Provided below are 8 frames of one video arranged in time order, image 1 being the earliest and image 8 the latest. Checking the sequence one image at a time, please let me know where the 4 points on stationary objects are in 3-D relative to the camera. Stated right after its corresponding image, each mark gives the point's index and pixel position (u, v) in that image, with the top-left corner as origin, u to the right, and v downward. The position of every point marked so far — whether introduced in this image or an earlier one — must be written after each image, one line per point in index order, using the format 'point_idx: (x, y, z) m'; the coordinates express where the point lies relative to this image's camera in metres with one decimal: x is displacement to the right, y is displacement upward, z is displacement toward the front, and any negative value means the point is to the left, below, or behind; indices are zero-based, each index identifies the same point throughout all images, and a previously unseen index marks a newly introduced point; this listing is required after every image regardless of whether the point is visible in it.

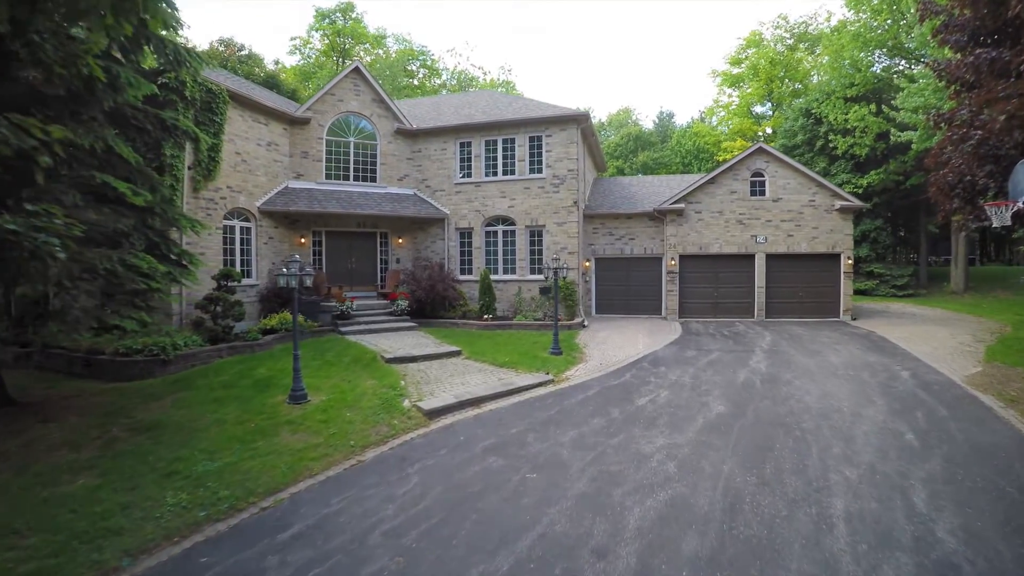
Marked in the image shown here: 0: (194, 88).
0: (-8.3, +5.2, +14.2) m
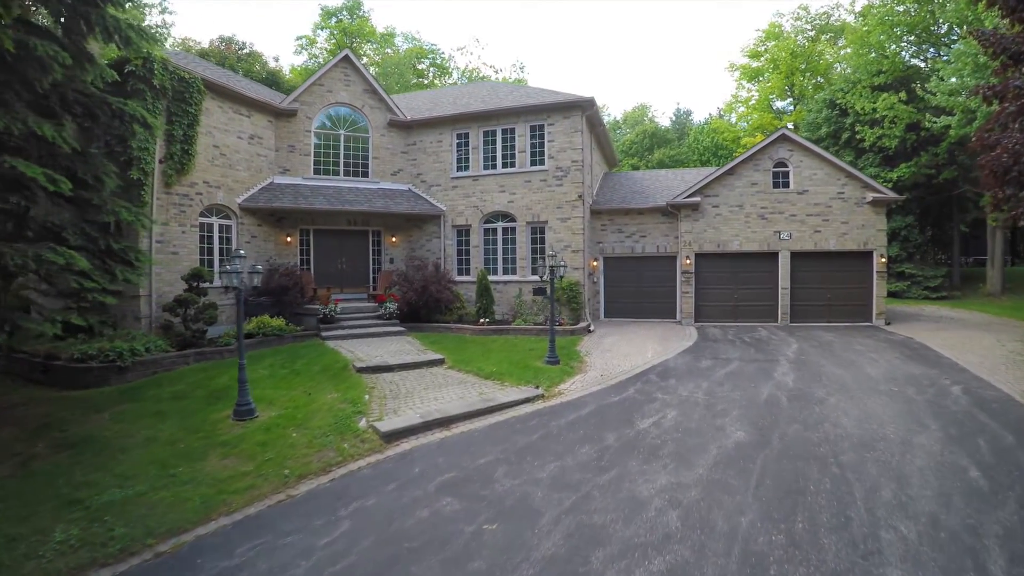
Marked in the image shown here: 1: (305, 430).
0: (-8.5, +5.1, +13.1) m
1: (-3.1, -2.1, +8.1) m
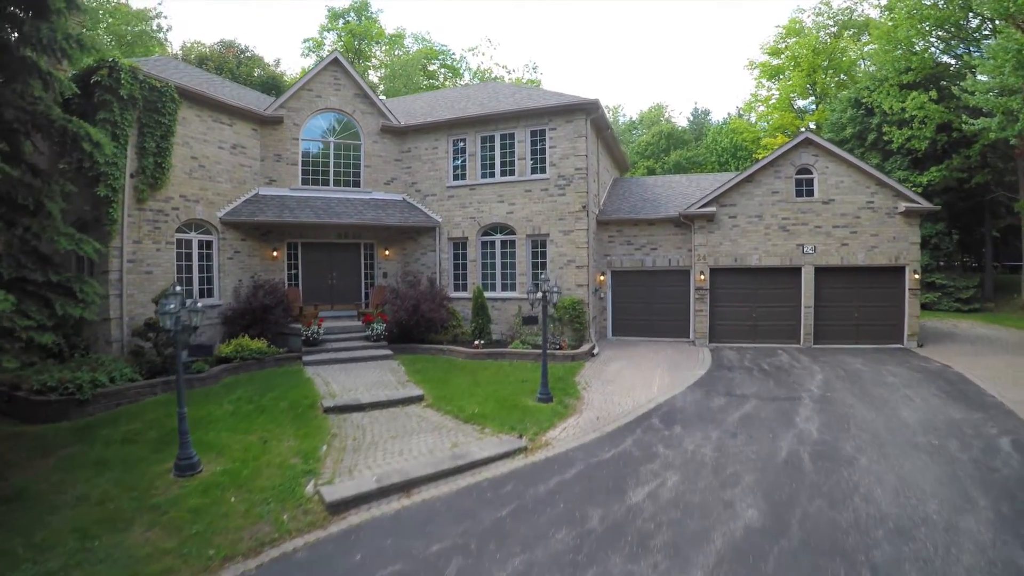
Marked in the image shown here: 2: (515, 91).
0: (-8.6, +4.6, +12.3) m
1: (-3.4, -2.6, +7.1) m
2: (+0.1, +6.8, +18.6) m
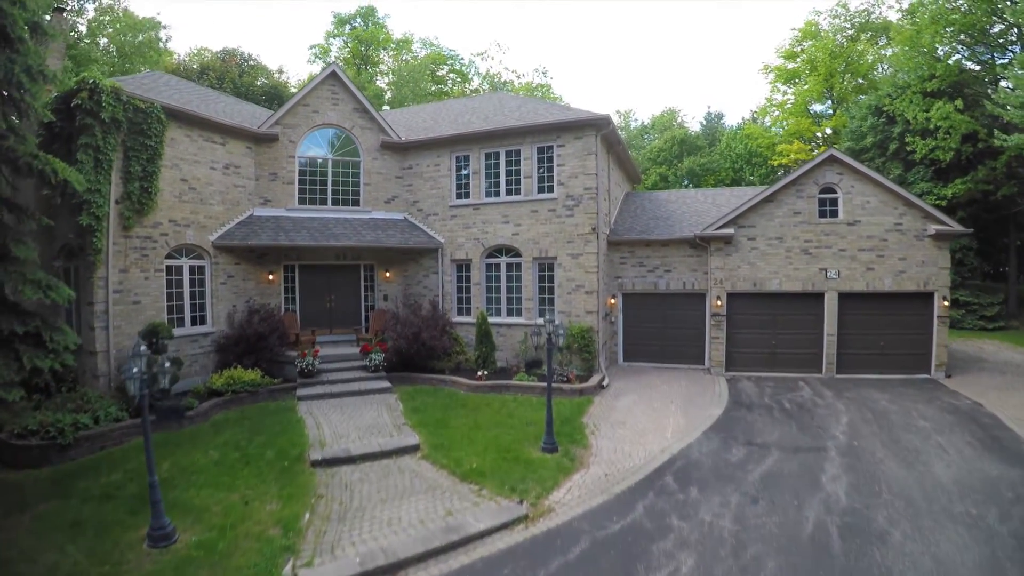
0: (-8.5, +3.9, +11.7) m
1: (-3.4, -3.3, +6.4) m
2: (+0.3, +6.1, +17.9) m
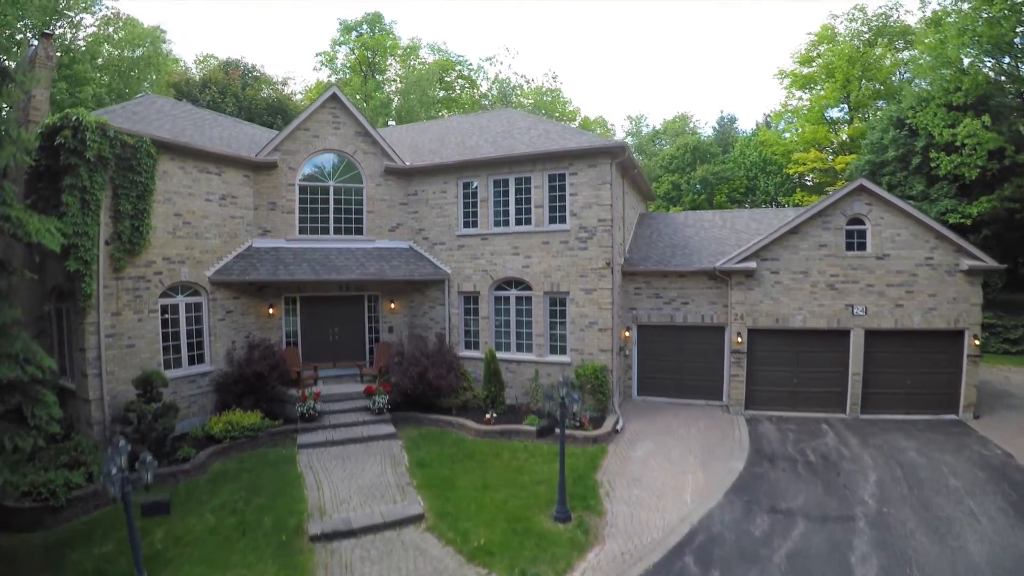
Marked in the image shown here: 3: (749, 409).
0: (-8.3, +2.9, +11.1) m
1: (-3.3, -4.4, +5.8) m
2: (+0.6, +5.2, +17.1) m
3: (+6.5, -3.3, +14.9) m
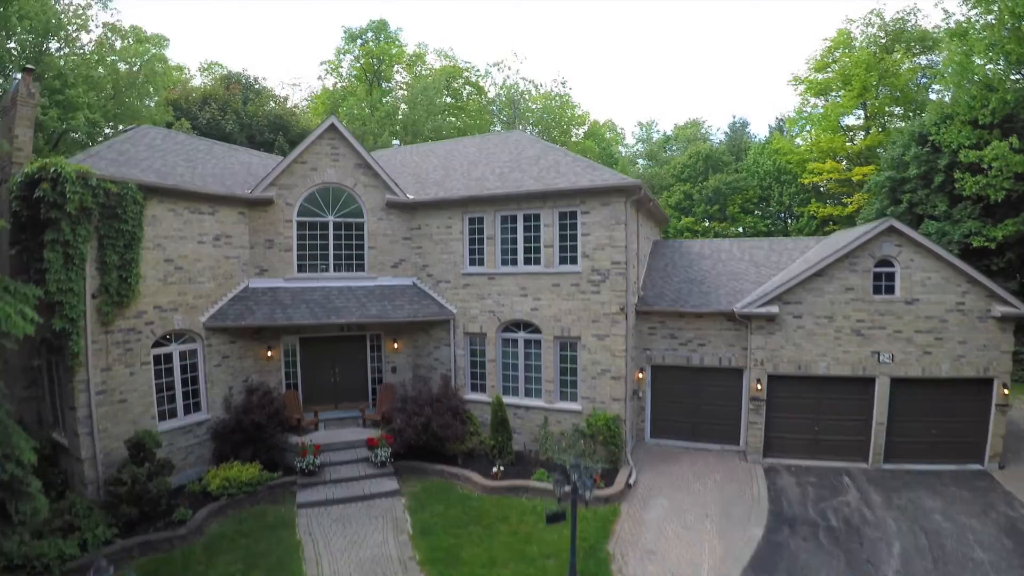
0: (-8.1, +1.8, +10.4) m
1: (-3.1, -5.6, +5.2) m
2: (+0.9, +4.1, +16.4) m
3: (+6.7, -4.4, +14.3) m
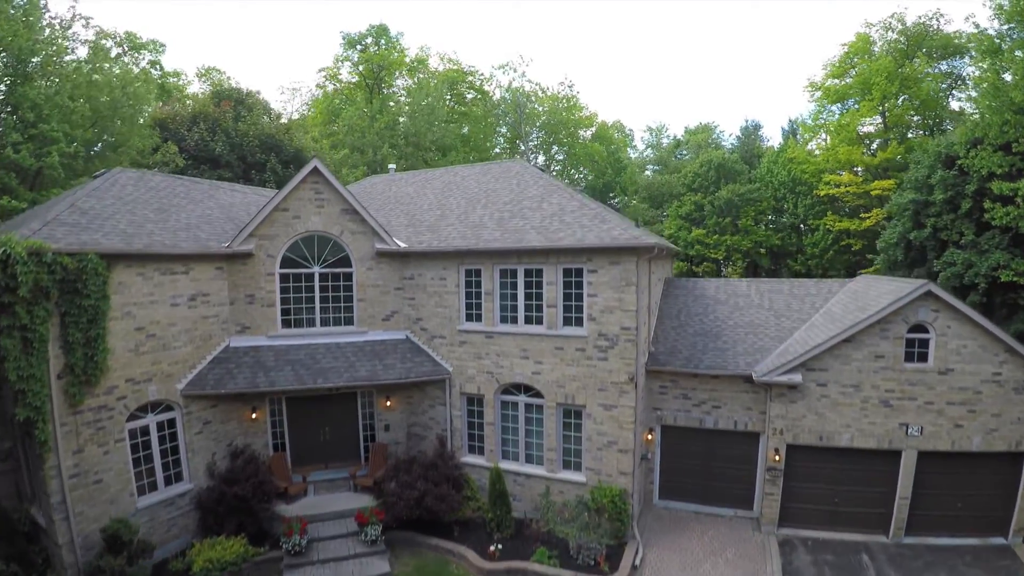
0: (-8.1, +0.3, +9.6) m
1: (-3.2, -7.3, +4.5) m
2: (+0.9, +2.7, +15.4) m
3: (+6.7, -5.9, +13.4) m
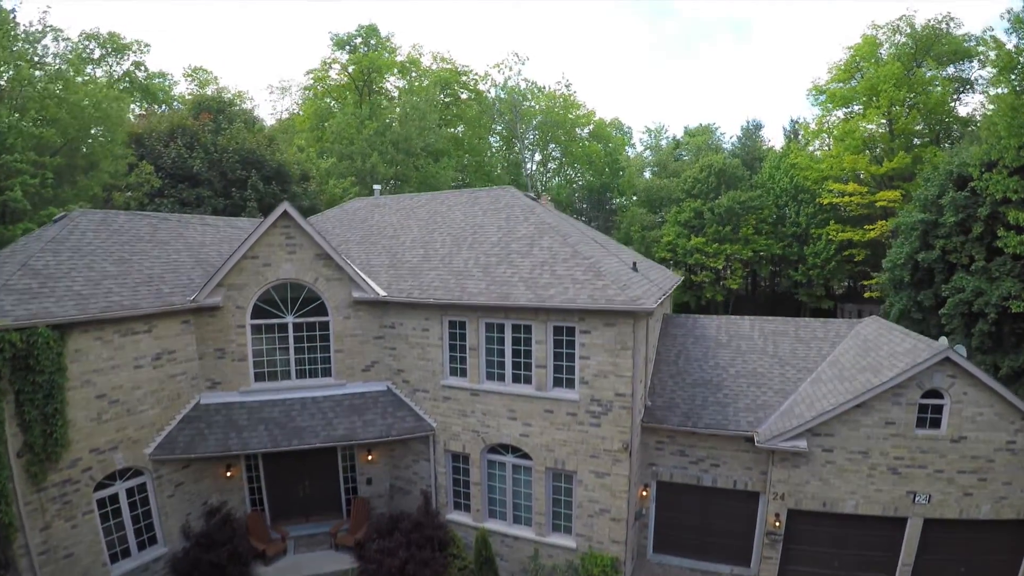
0: (-8.4, -1.1, +8.8) m
1: (-3.5, -8.9, +4.0) m
2: (+0.6, +1.5, +14.5) m
3: (+6.4, -7.2, +12.9) m
